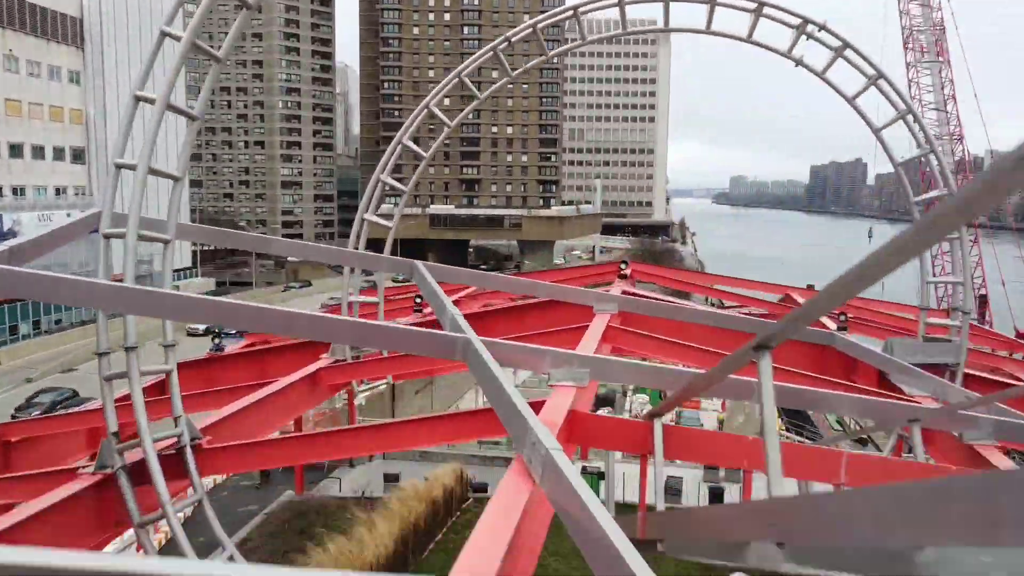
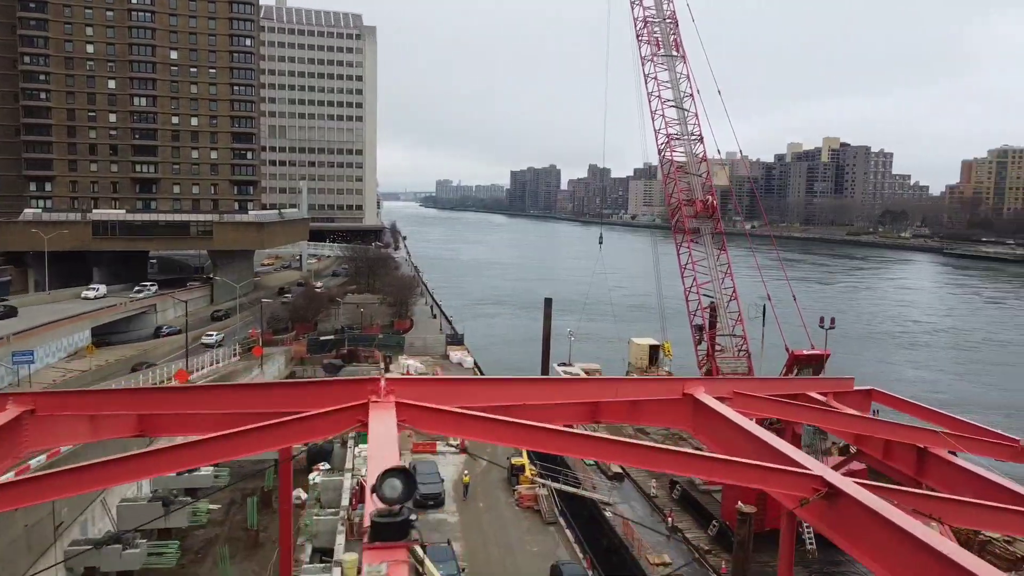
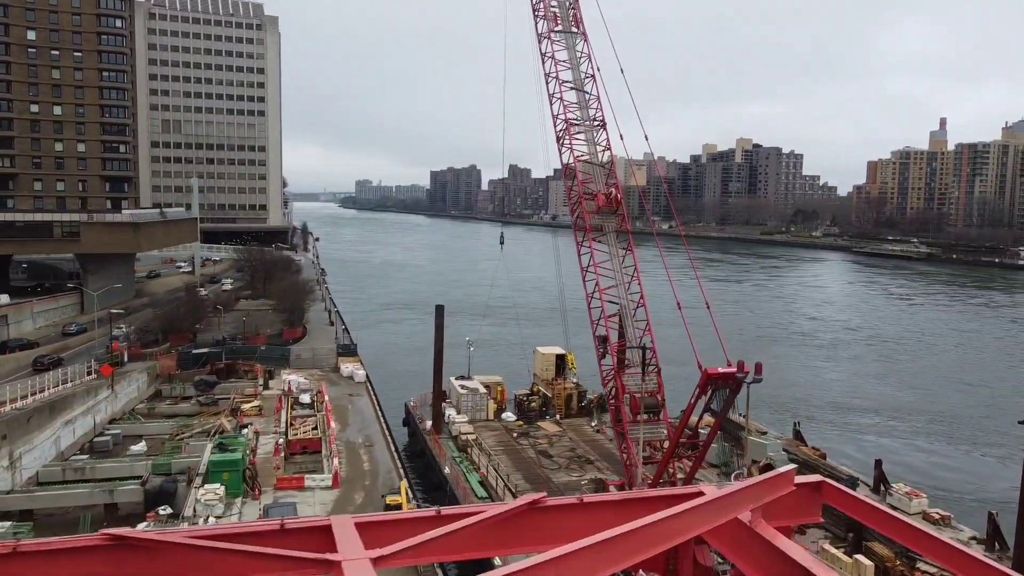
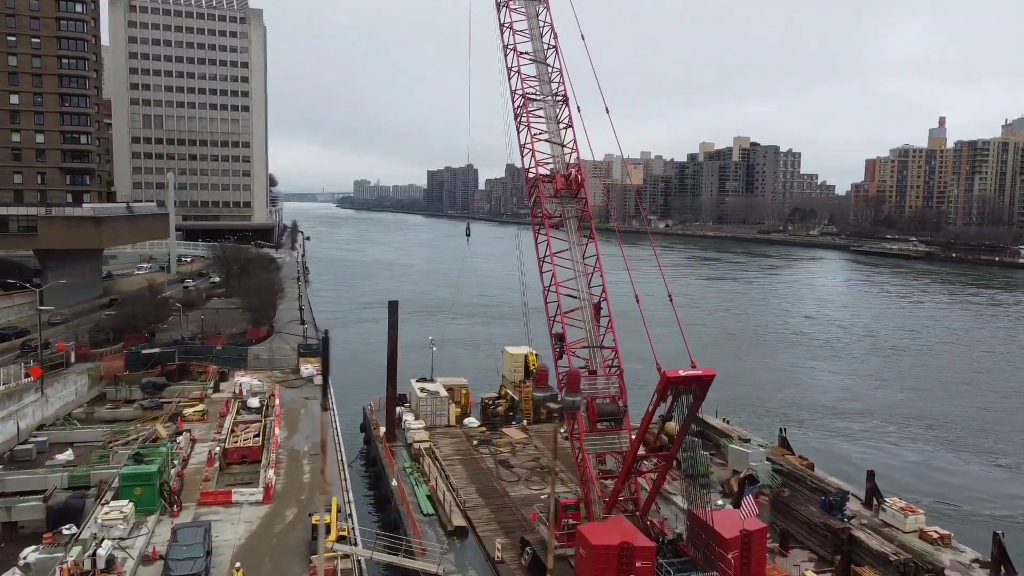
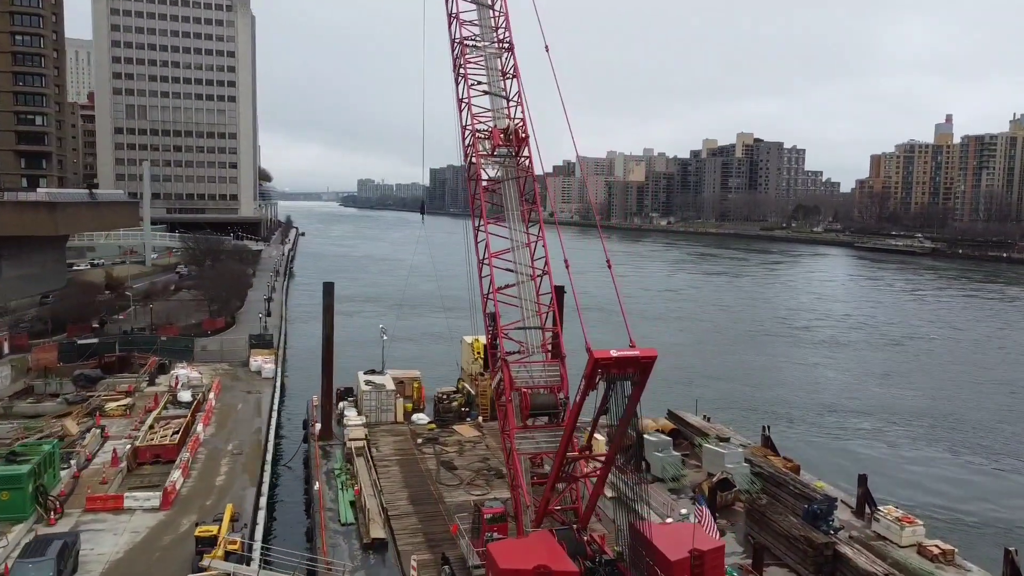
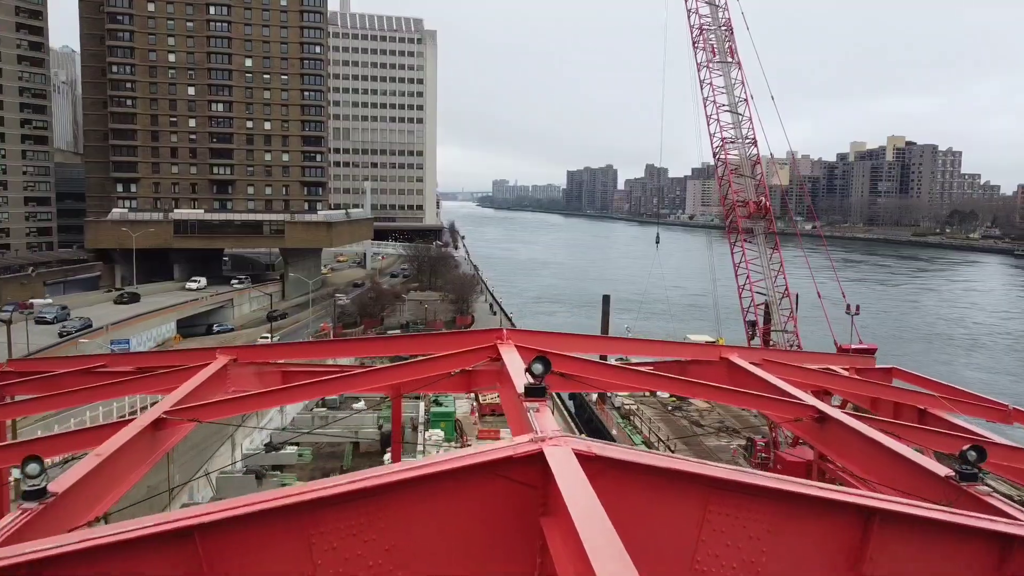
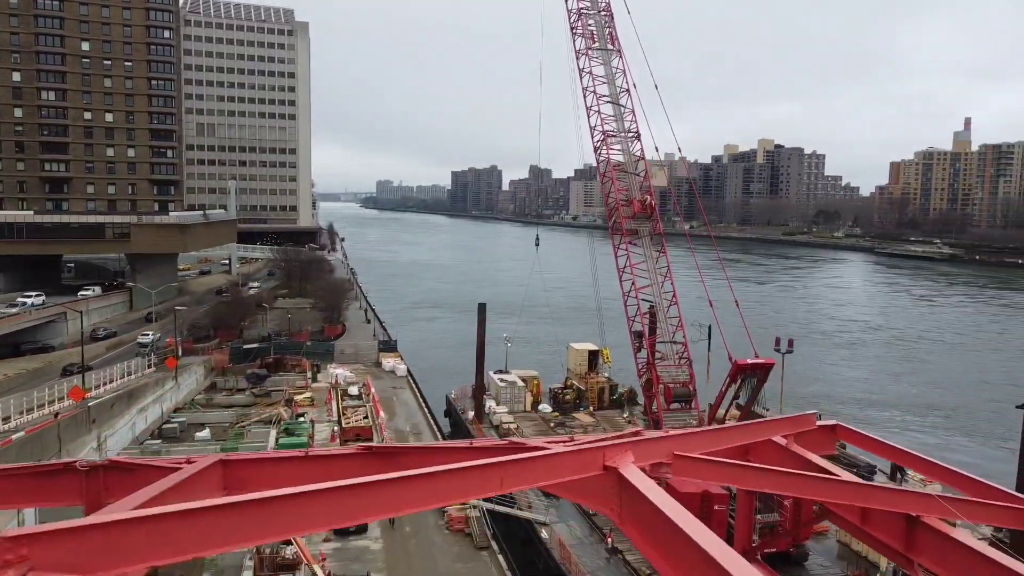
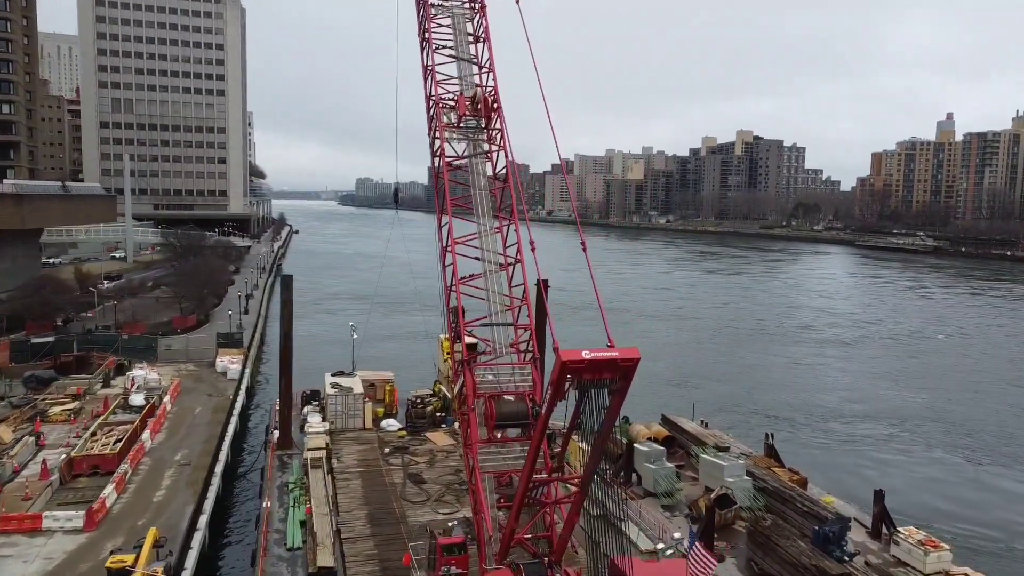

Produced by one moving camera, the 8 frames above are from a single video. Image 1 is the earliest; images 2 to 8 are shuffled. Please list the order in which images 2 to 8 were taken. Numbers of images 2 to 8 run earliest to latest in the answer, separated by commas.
6, 2, 7, 3, 4, 5, 8
